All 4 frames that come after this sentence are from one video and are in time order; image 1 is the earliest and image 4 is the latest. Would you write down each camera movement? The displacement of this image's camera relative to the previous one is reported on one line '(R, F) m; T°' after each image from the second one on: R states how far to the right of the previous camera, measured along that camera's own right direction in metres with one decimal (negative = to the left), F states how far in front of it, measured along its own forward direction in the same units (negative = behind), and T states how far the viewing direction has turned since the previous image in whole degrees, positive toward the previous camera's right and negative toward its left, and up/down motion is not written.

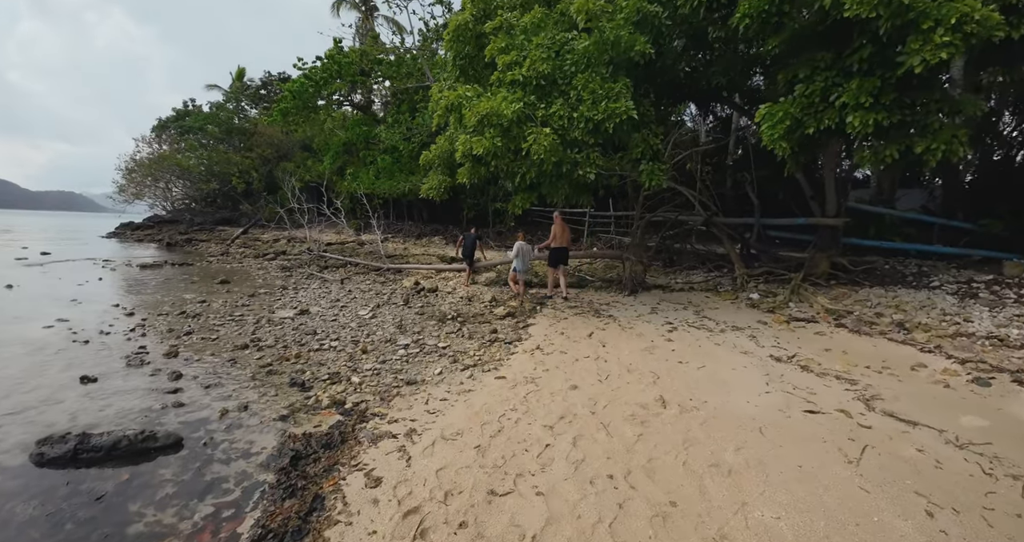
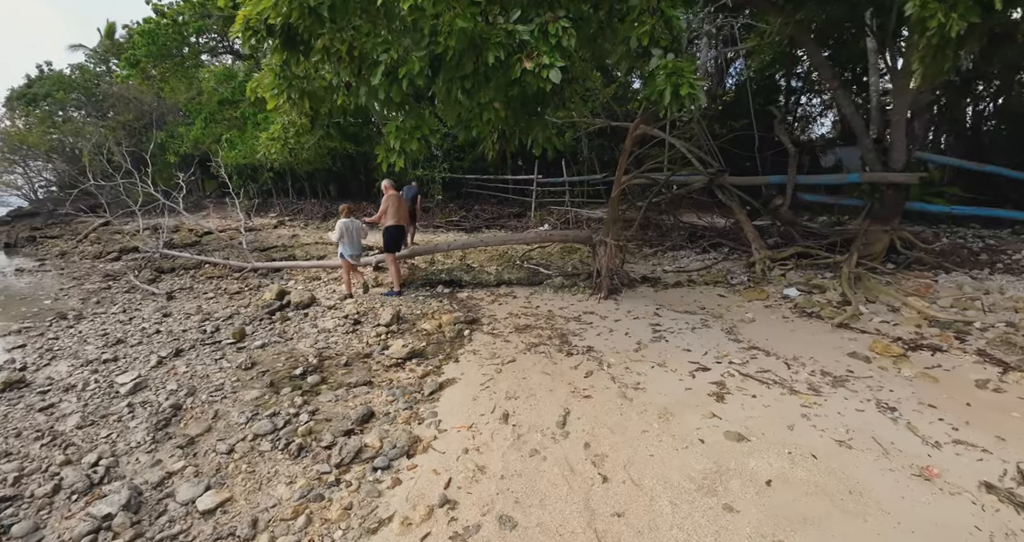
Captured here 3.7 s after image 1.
(+0.5, +3.7) m; +7°
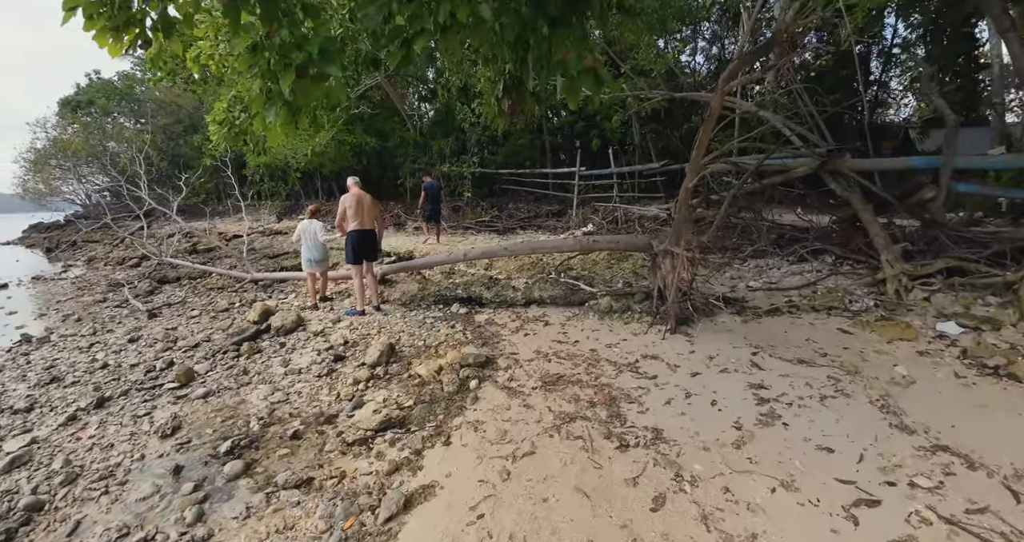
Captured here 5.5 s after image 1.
(+0.2, +1.6) m; -6°
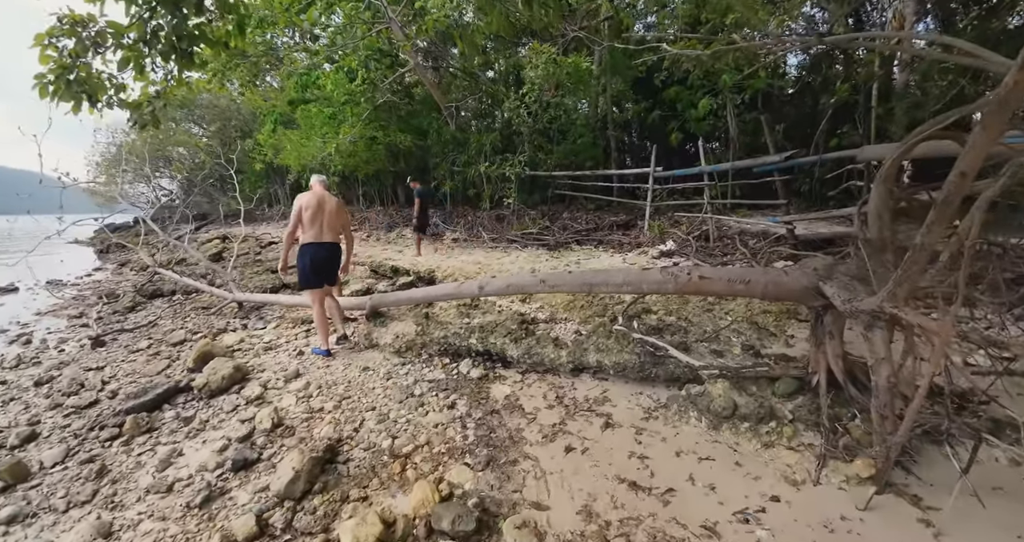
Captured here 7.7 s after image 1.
(+0.1, +2.1) m; -8°
